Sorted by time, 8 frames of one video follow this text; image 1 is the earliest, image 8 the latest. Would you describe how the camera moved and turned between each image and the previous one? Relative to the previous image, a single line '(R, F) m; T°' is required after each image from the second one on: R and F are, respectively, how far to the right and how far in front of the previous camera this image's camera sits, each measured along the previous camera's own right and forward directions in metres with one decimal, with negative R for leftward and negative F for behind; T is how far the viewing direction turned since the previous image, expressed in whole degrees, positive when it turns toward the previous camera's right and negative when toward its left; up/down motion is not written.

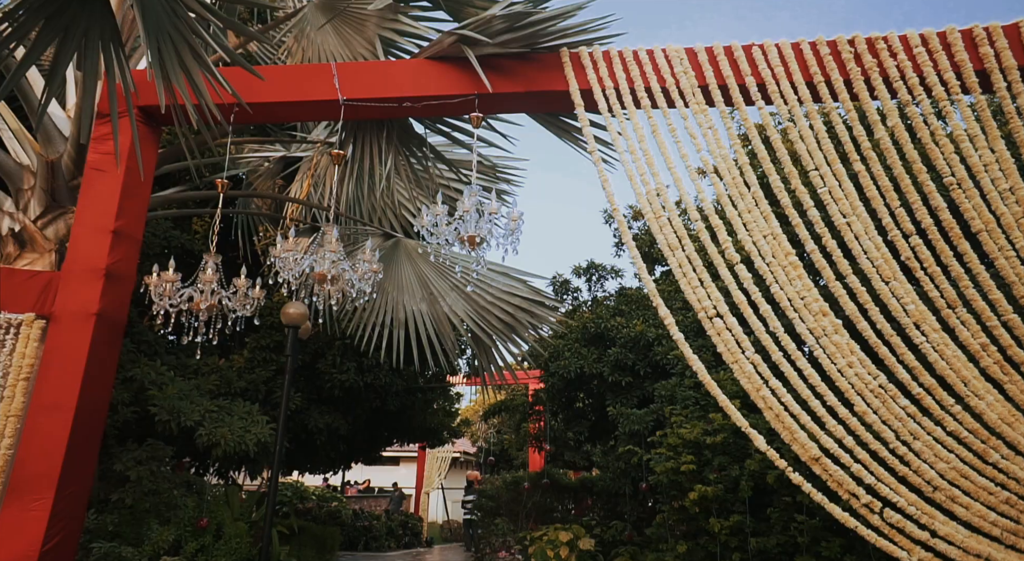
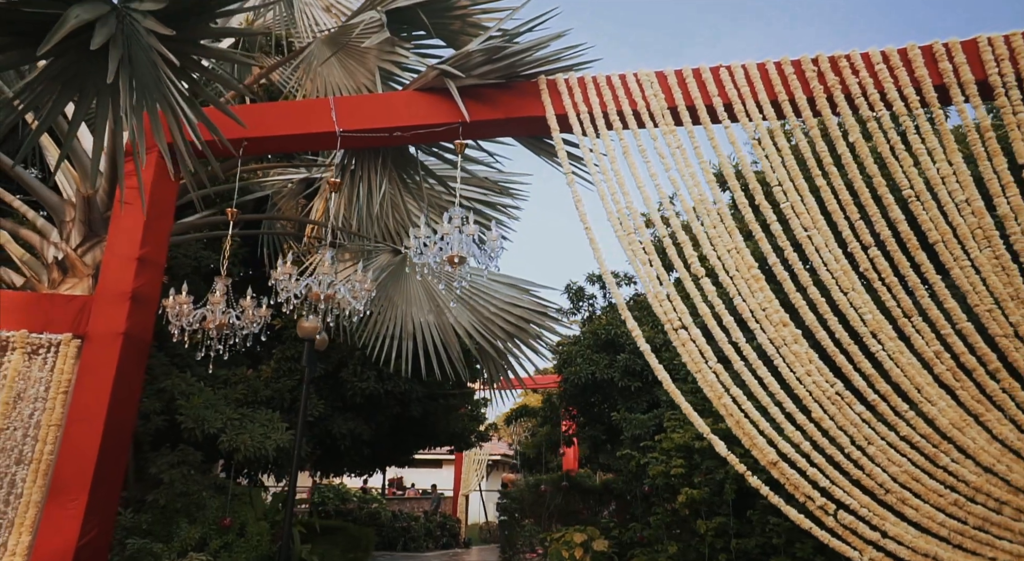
(+0.3, -0.2) m; -4°
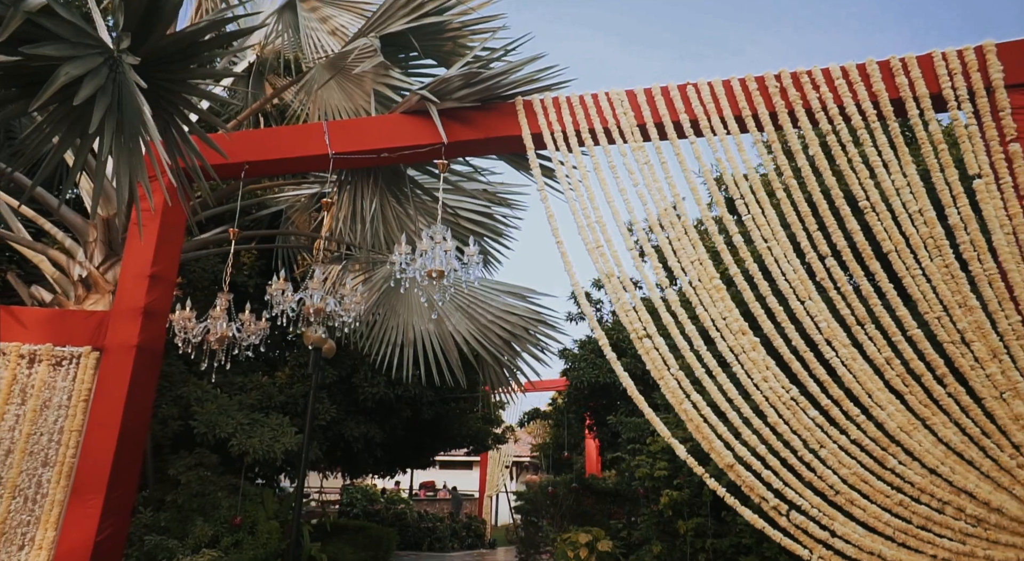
(+0.3, -0.2) m; -3°
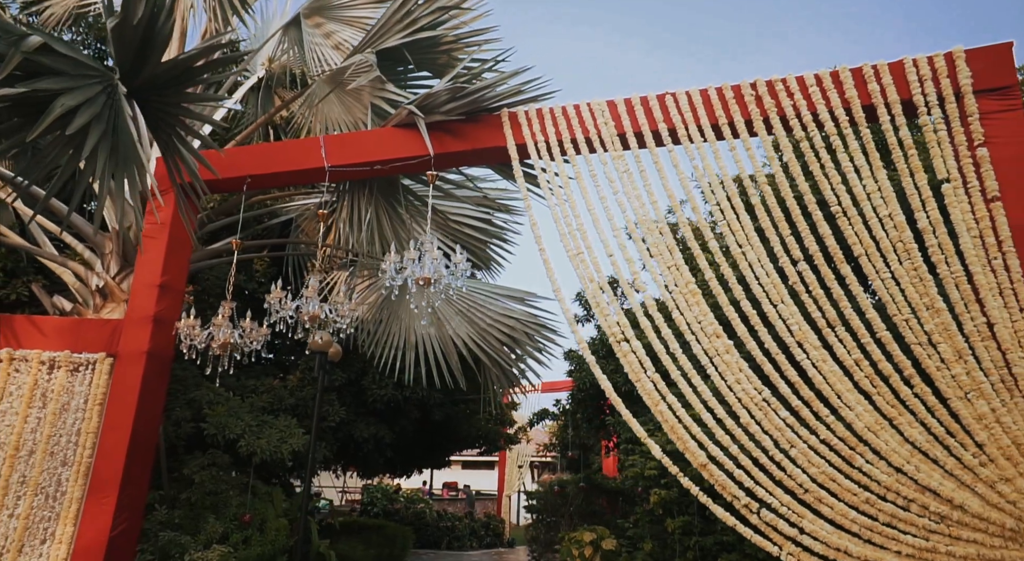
(+0.2, -0.1) m; -2°
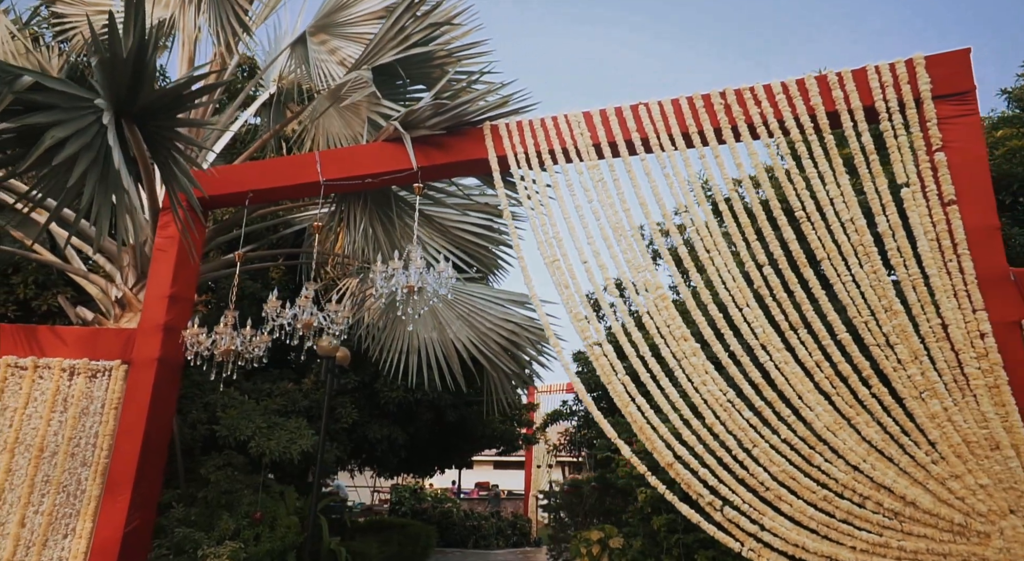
(+0.3, -0.1) m; -3°
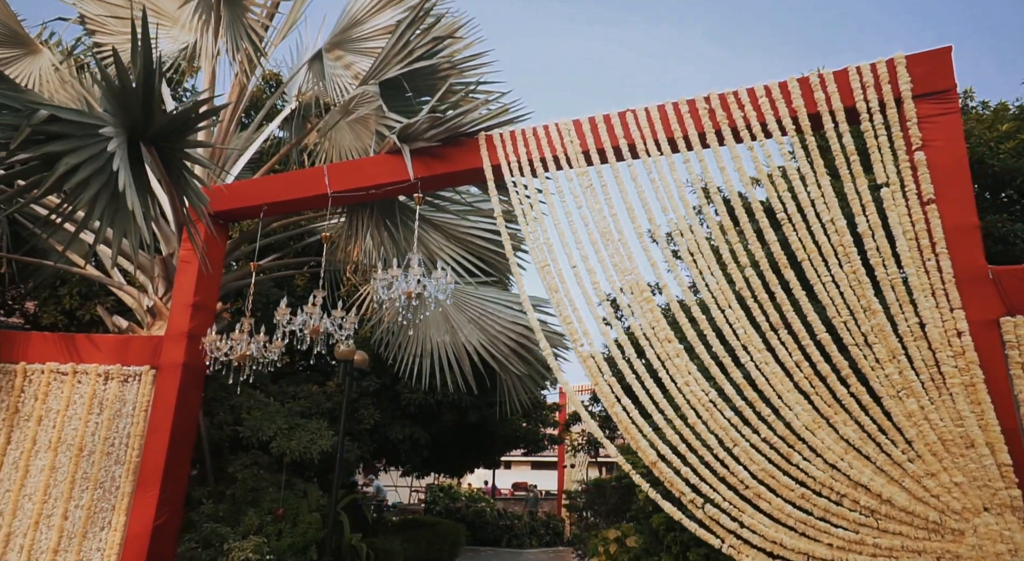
(+0.2, -0.1) m; -4°
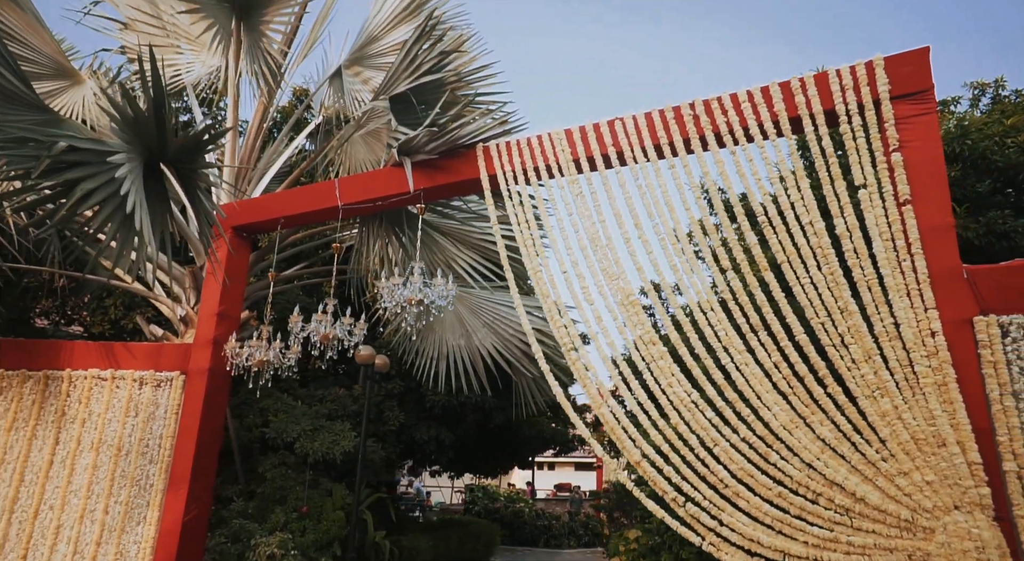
(+0.3, -0.1) m; -4°
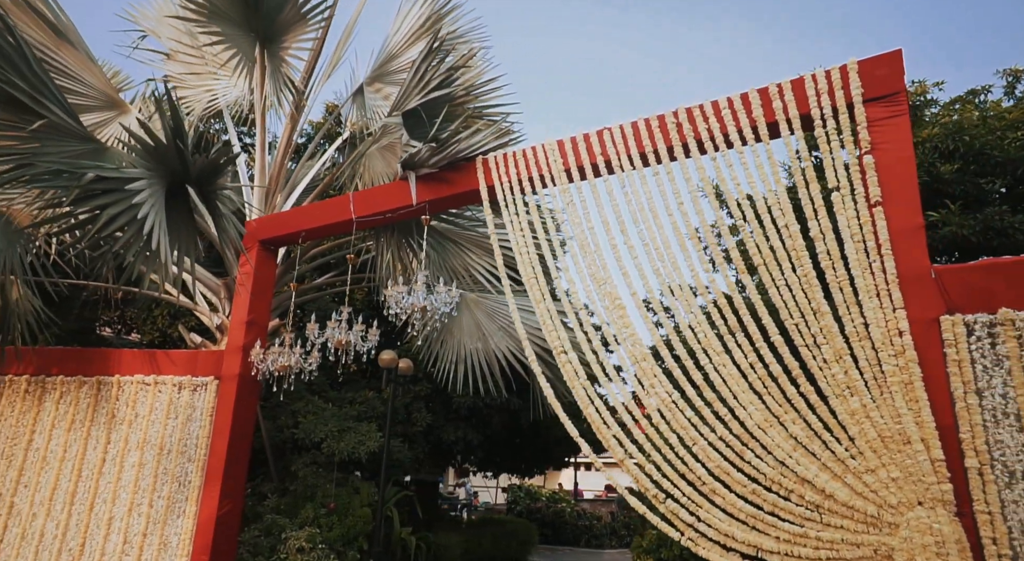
(+0.3, -0.1) m; -4°
